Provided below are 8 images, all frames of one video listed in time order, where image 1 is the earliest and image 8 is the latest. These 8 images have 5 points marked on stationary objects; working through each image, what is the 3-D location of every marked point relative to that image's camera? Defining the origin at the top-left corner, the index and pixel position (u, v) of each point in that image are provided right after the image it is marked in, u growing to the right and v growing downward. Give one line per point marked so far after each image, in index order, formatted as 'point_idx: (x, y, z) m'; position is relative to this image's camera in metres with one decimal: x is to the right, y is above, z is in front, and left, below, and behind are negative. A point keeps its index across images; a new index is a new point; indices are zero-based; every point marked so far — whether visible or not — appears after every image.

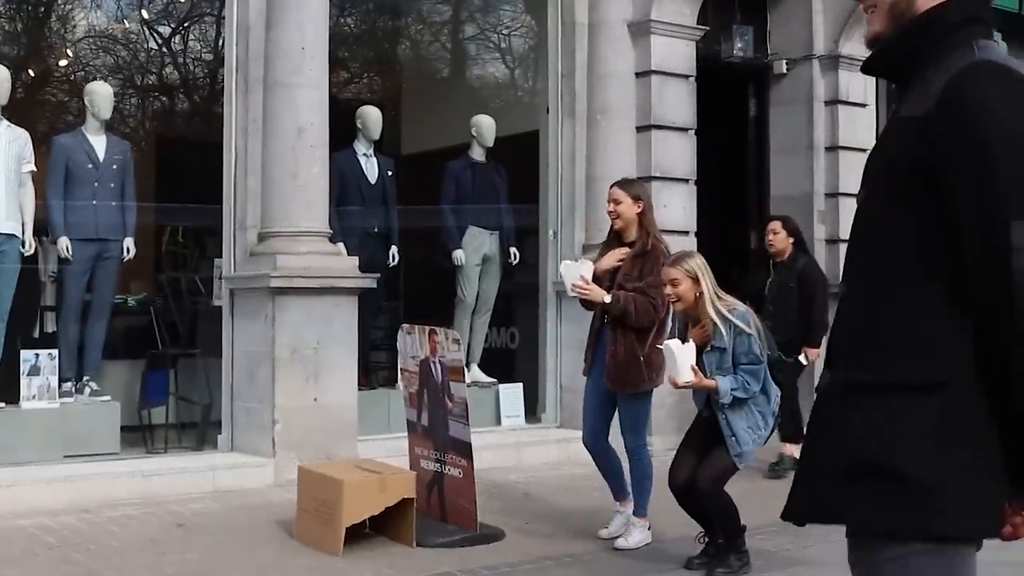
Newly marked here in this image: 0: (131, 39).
0: (-1.9, +1.3, +8.0) m
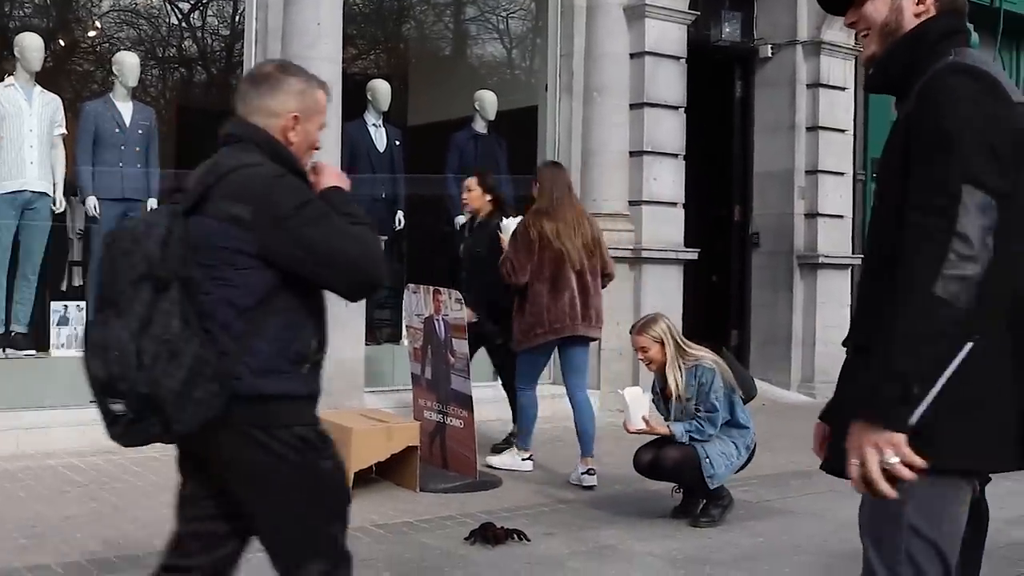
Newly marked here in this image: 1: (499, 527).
0: (-1.9, +1.5, +8.4) m
1: (-0.1, -1.0, +6.6) m
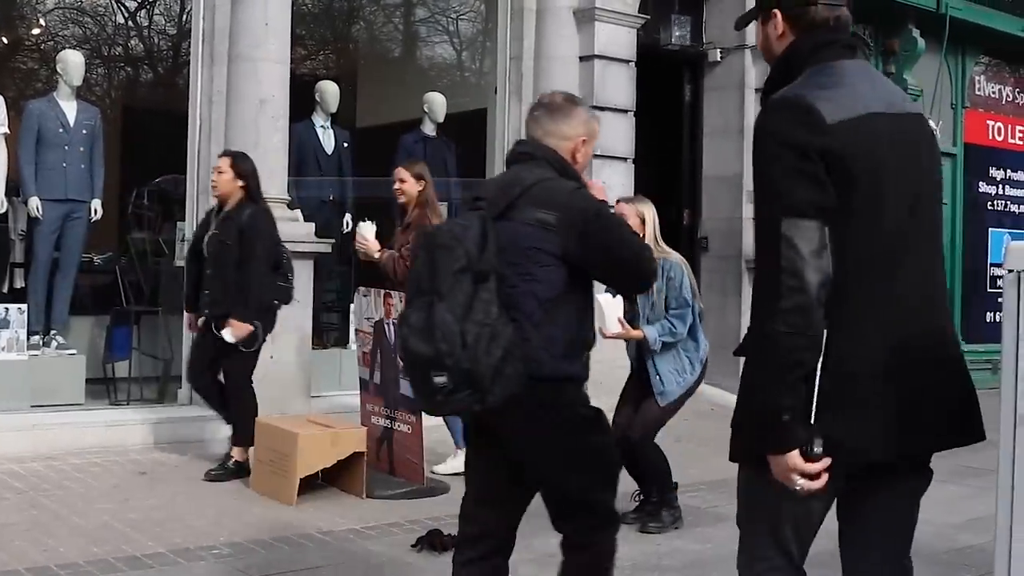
0: (-2.2, +1.5, +8.3) m
1: (-0.3, -1.0, +6.6) m
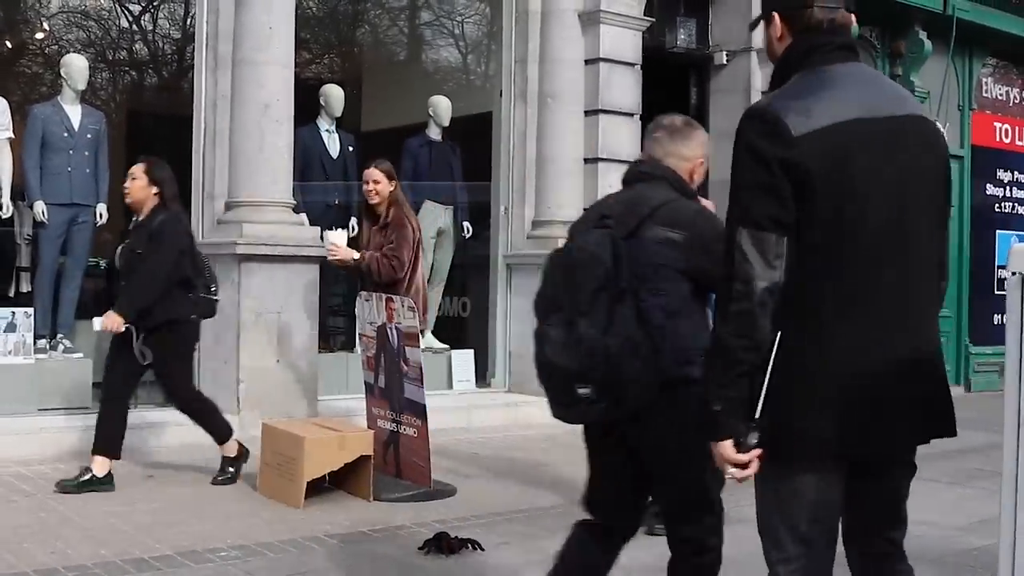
0: (-2.2, +1.4, +8.3) m
1: (-0.2, -1.0, +6.6) m
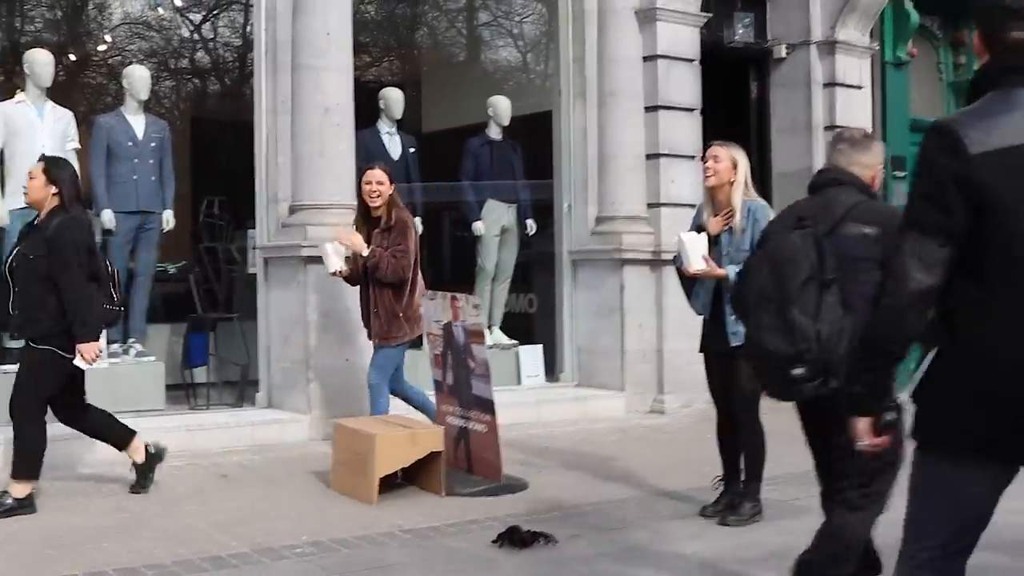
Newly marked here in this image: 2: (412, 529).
0: (-1.8, +1.4, +8.4) m
1: (+0.1, -1.0, +6.6) m
2: (-0.4, -1.0, +6.7) m
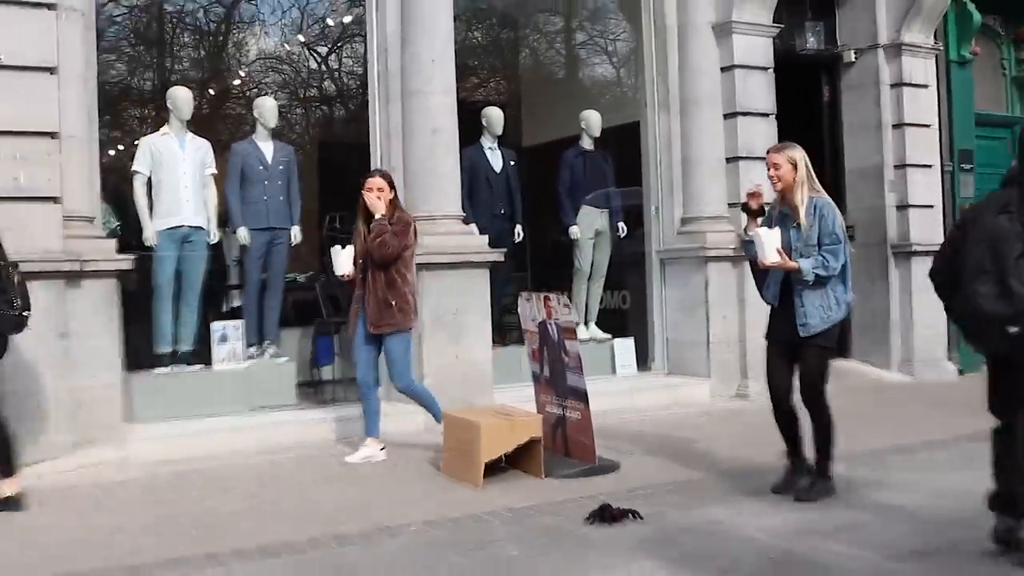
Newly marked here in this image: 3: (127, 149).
0: (-1.3, +1.4, +9.4) m
1: (+0.4, -1.0, +7.4) m
2: (0.0, -1.0, +7.5) m
3: (-2.0, +0.7, +8.3) m
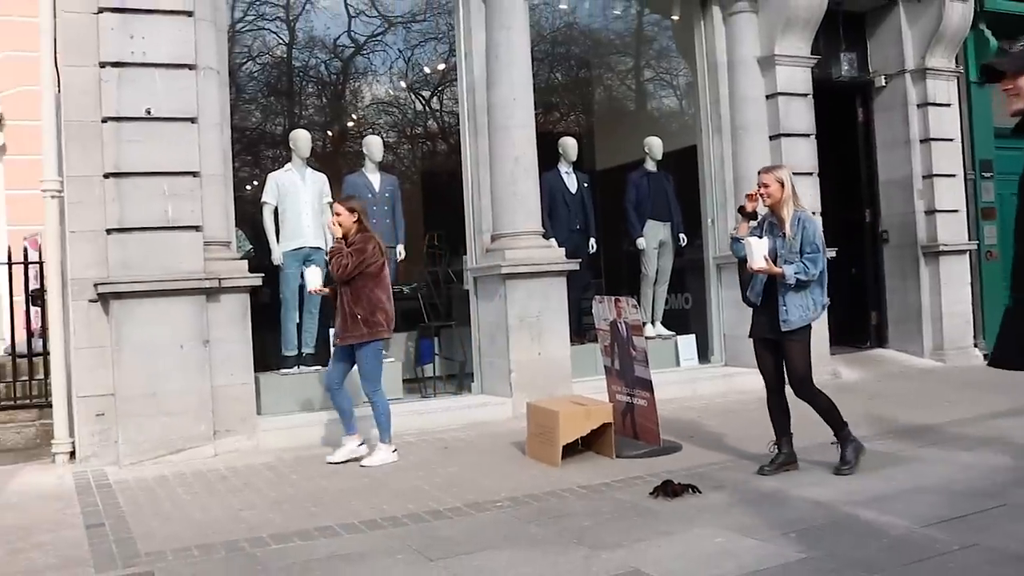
0: (-0.8, +1.3, +10.8) m
1: (+0.9, -1.1, +8.6) m
2: (+0.4, -1.1, +8.8) m
3: (-1.6, +0.6, +9.8) m
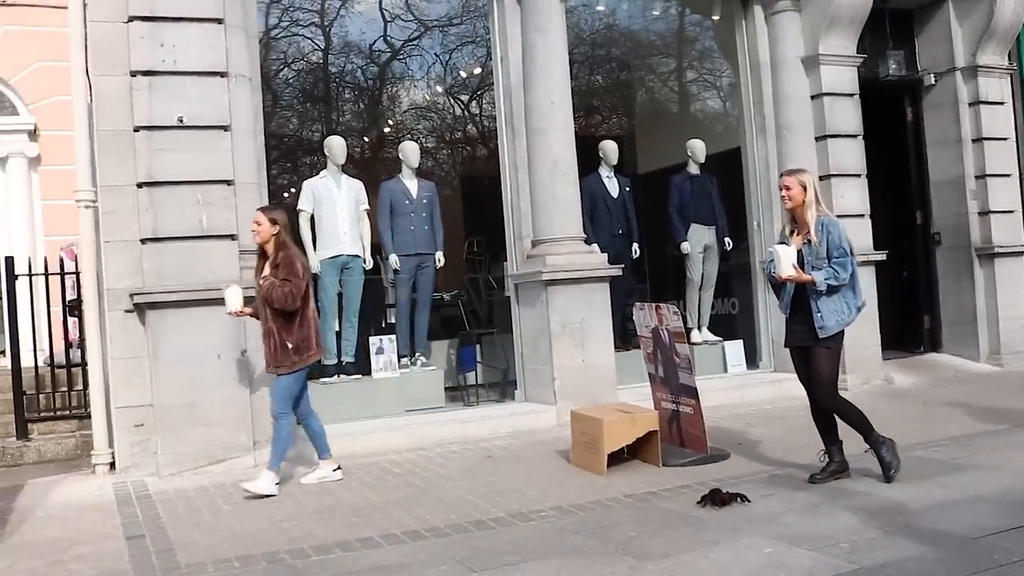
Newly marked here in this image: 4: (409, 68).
0: (-0.5, +1.3, +10.6) m
1: (+1.1, -1.1, +8.4) m
2: (+0.6, -1.1, +8.6) m
3: (-1.3, +0.6, +9.7) m
4: (-0.7, +1.5, +10.6) m
